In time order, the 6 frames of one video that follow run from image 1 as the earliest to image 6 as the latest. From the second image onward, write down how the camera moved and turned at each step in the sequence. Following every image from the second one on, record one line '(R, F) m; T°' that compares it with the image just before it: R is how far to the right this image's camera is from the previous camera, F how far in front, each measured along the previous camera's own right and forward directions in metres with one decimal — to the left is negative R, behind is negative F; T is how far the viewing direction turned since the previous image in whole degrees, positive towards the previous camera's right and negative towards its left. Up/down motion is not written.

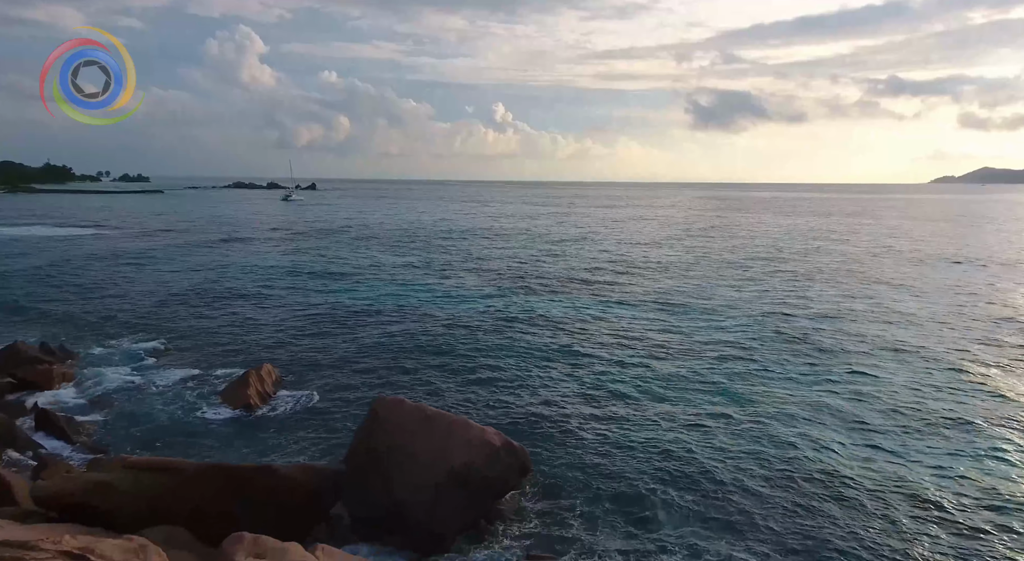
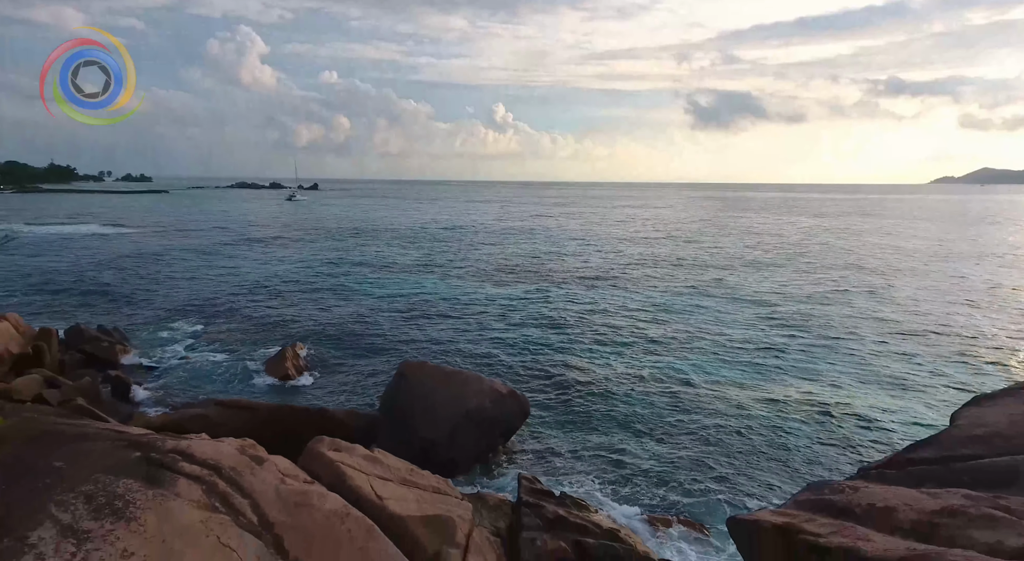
(-1.1, -1.9) m; 0°
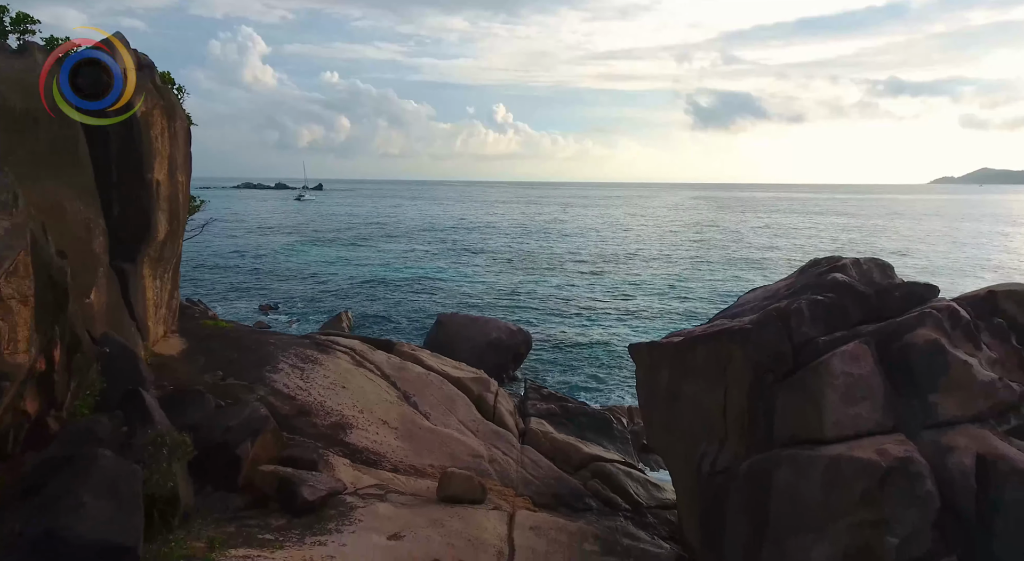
(-0.2, -6.5) m; 0°
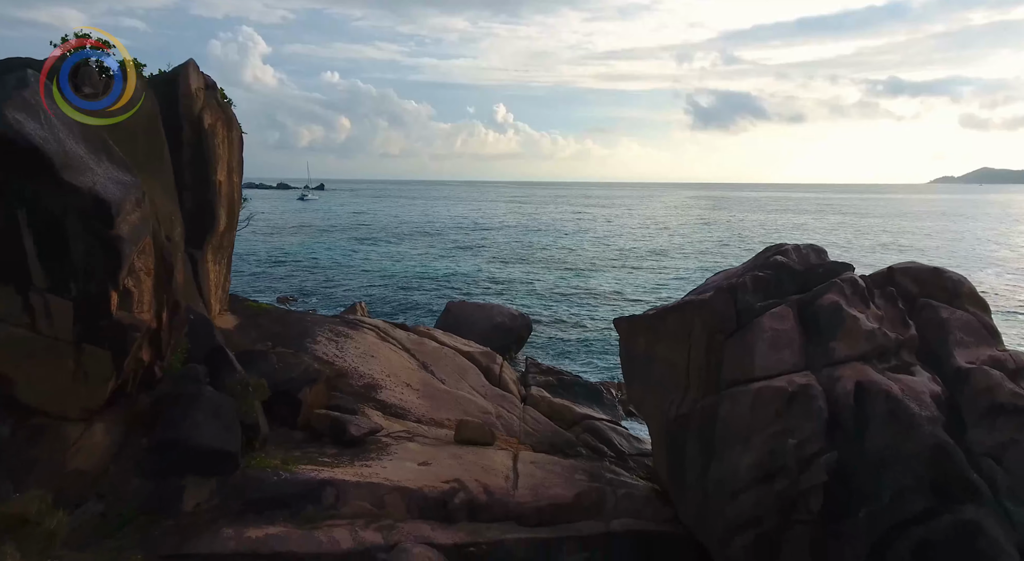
(-0.1, -2.4) m; 0°
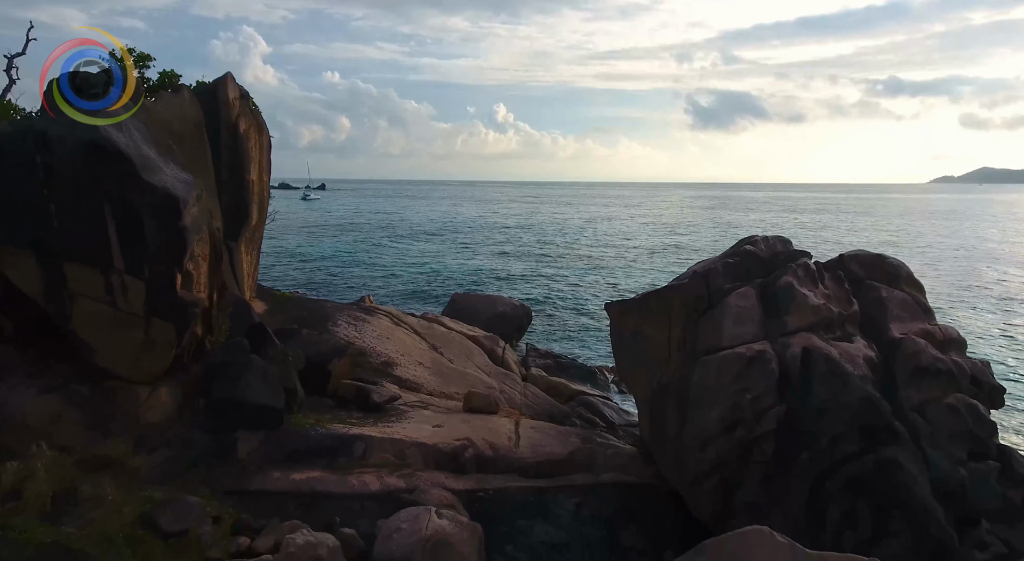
(0.0, -1.7) m; 0°
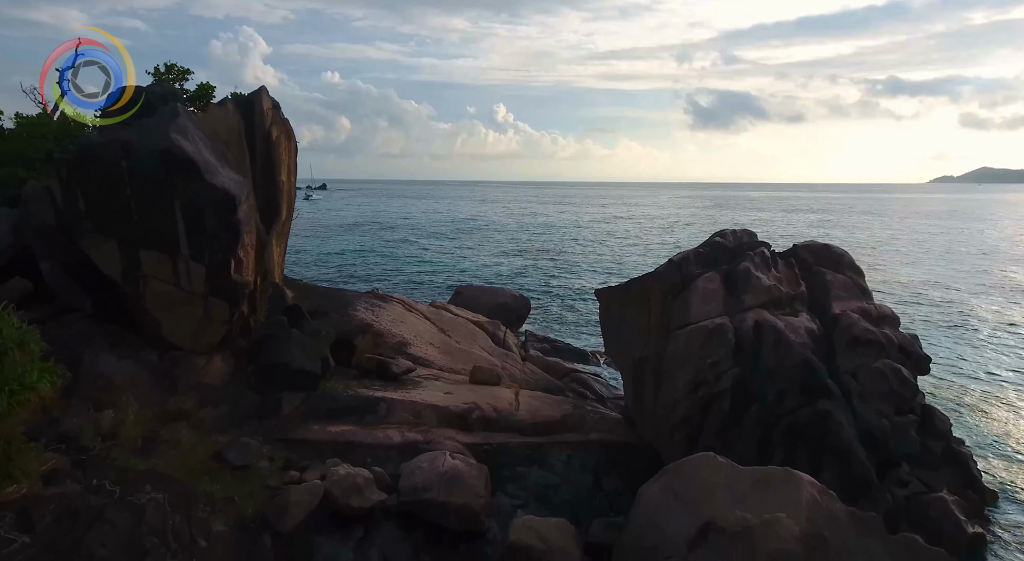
(0.0, -2.1) m; 0°
